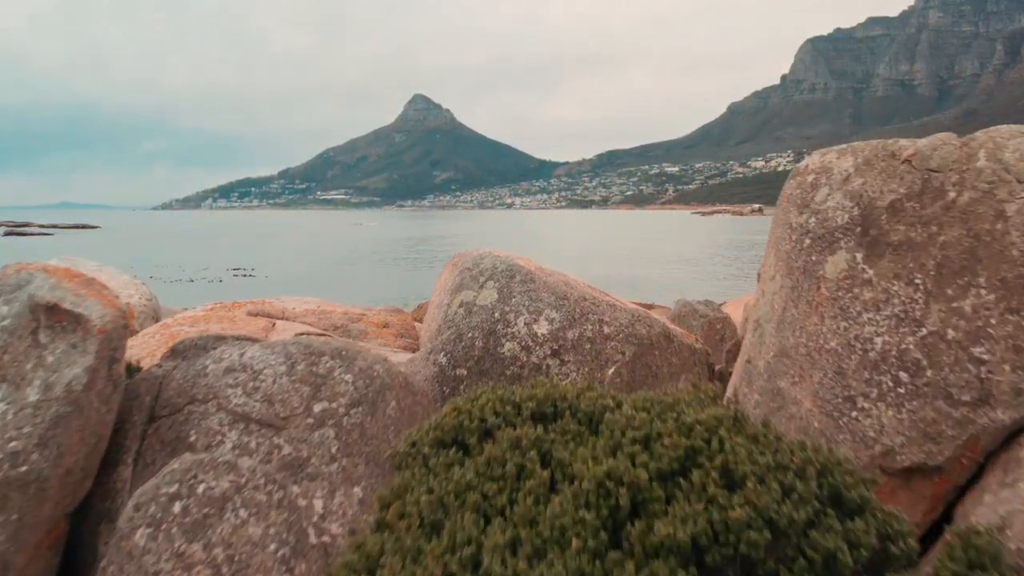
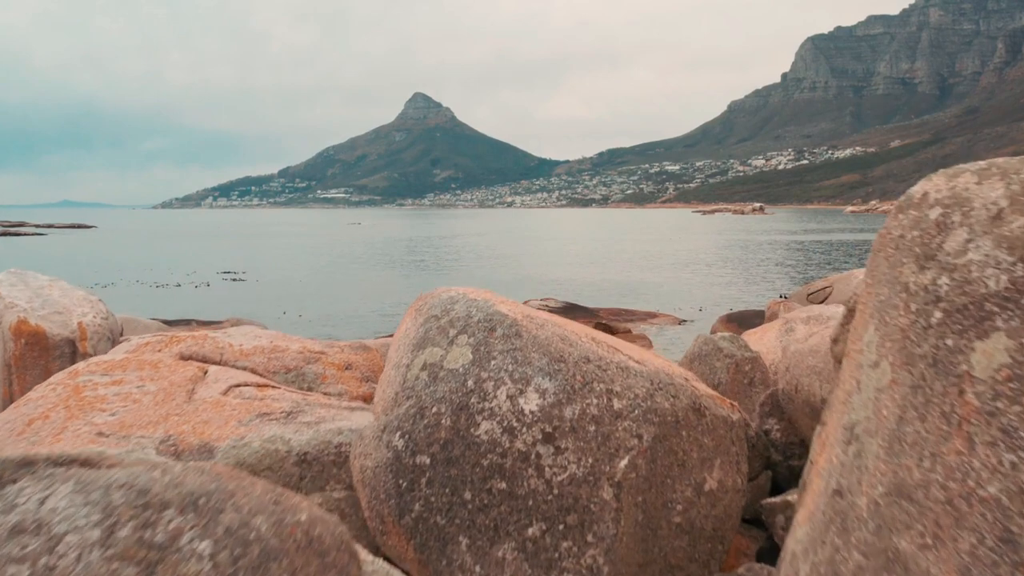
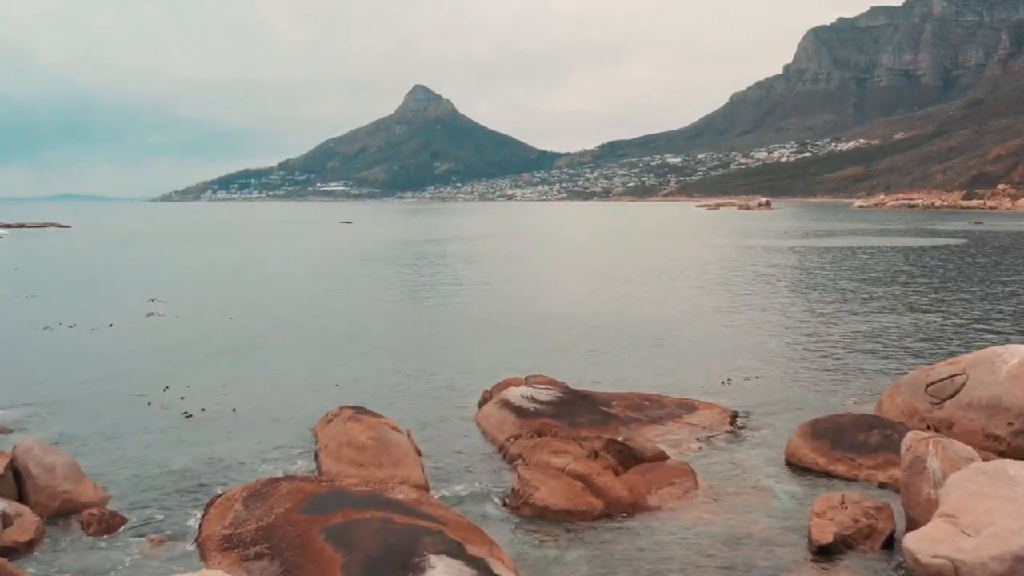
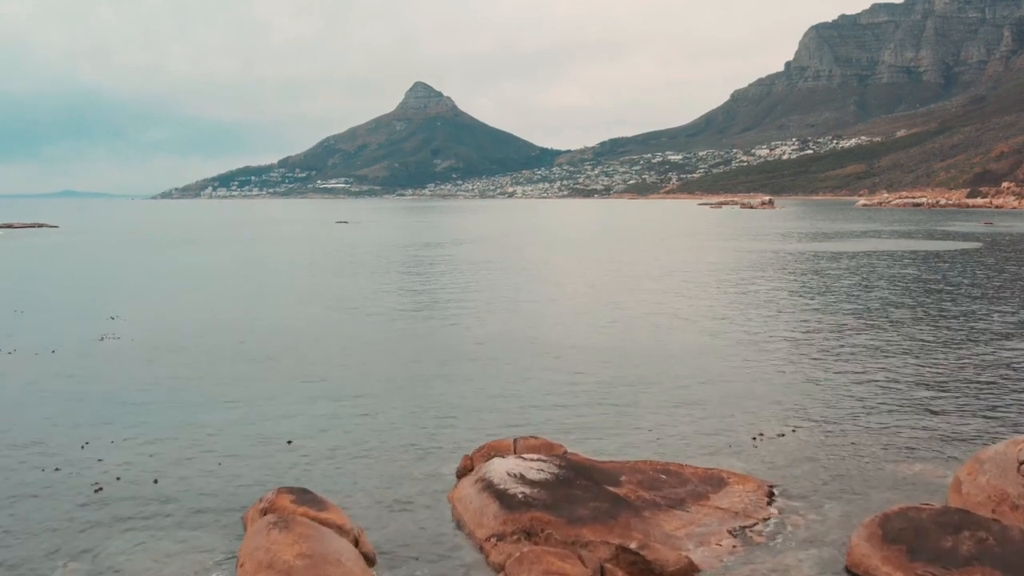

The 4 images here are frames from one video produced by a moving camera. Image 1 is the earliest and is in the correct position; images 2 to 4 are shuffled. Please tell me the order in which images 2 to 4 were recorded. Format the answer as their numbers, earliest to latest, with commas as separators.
2, 3, 4
